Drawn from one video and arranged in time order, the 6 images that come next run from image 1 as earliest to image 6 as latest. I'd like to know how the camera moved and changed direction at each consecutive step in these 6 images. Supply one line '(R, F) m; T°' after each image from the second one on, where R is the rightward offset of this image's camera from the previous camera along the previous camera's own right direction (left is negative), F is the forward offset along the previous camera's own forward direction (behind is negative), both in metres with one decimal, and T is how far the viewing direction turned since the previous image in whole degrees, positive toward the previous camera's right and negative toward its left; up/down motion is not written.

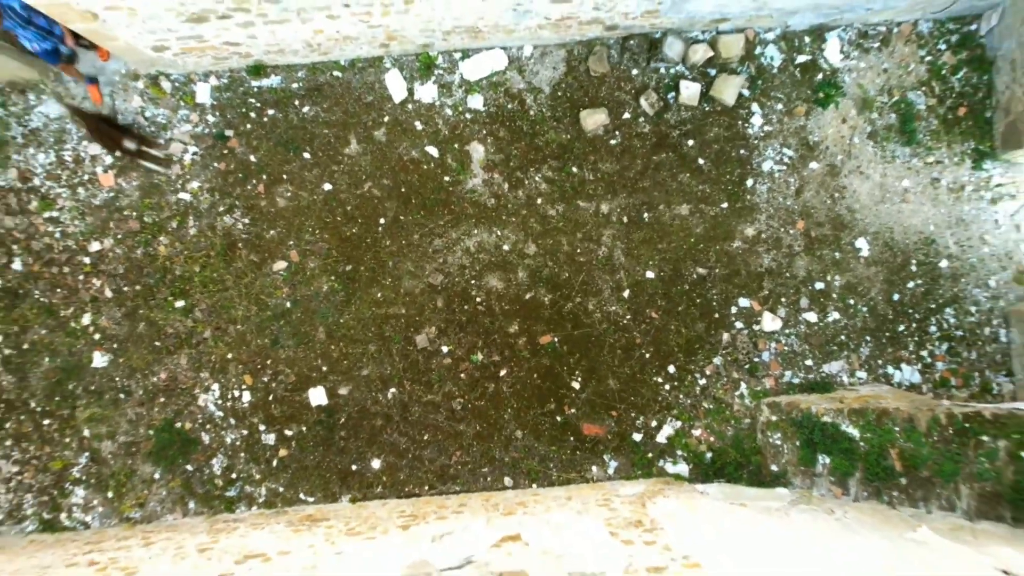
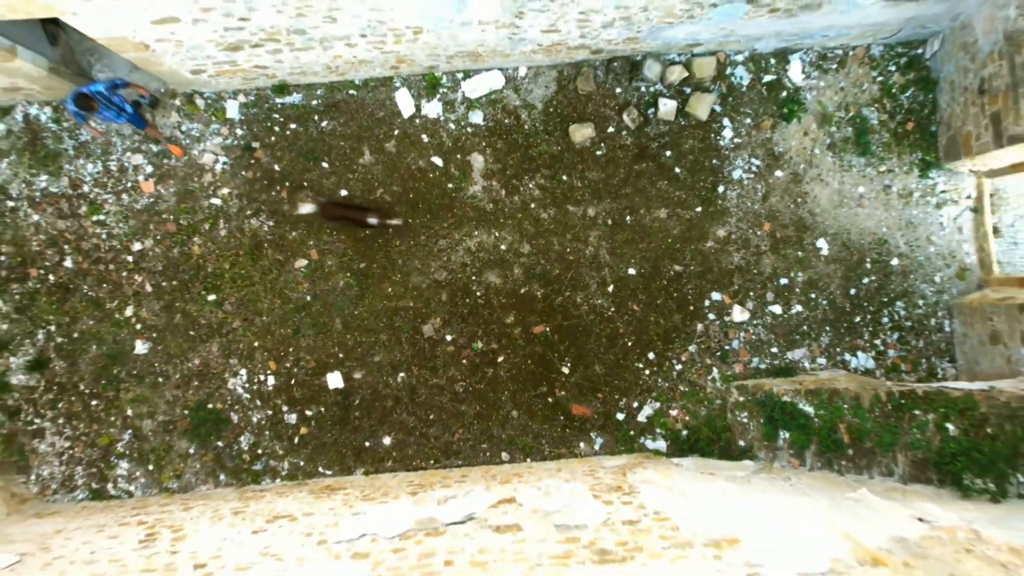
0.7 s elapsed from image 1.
(0.0, -0.3) m; 0°
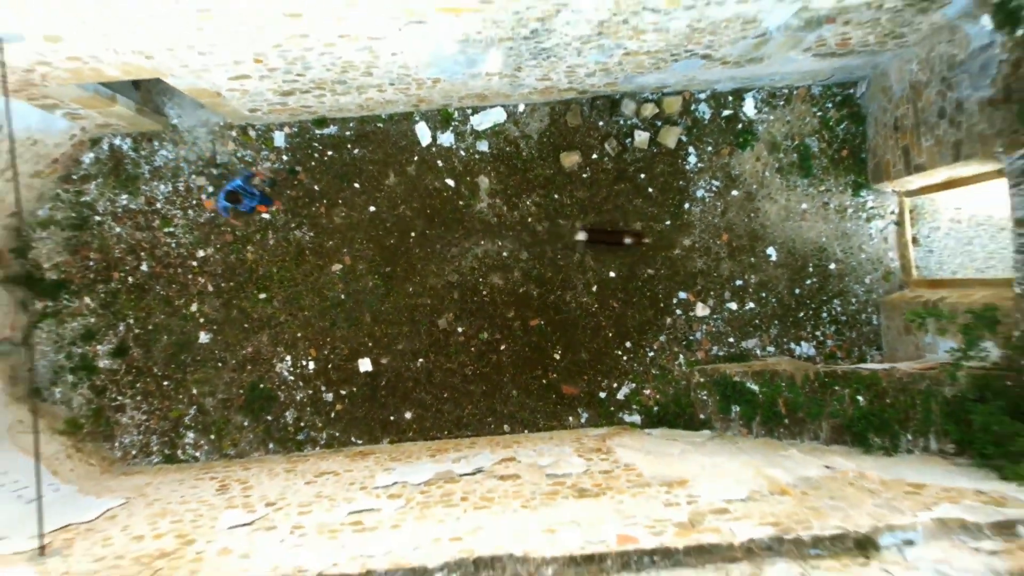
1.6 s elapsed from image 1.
(0.0, -0.6) m; 0°
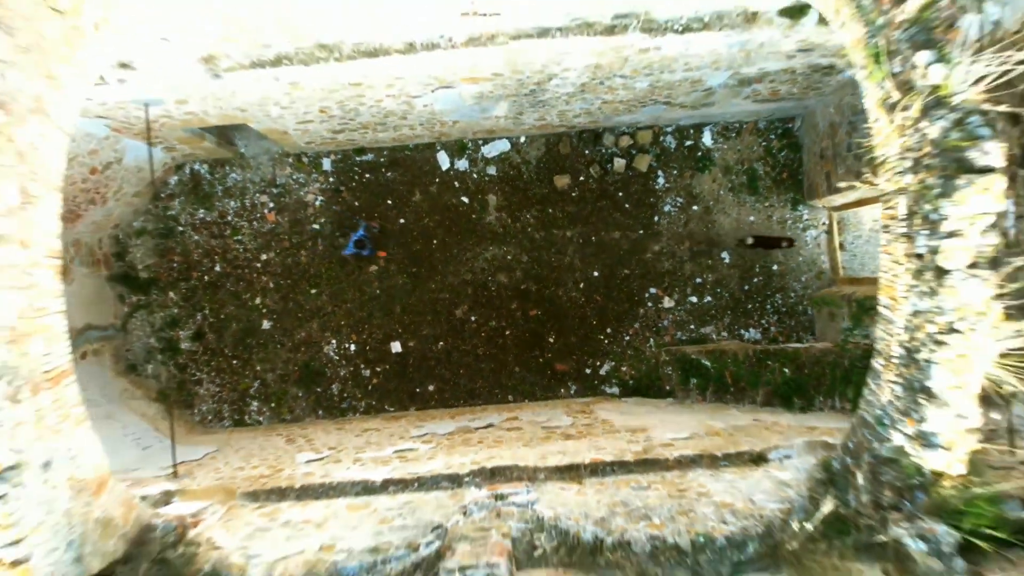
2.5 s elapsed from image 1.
(0.0, -0.9) m; 0°
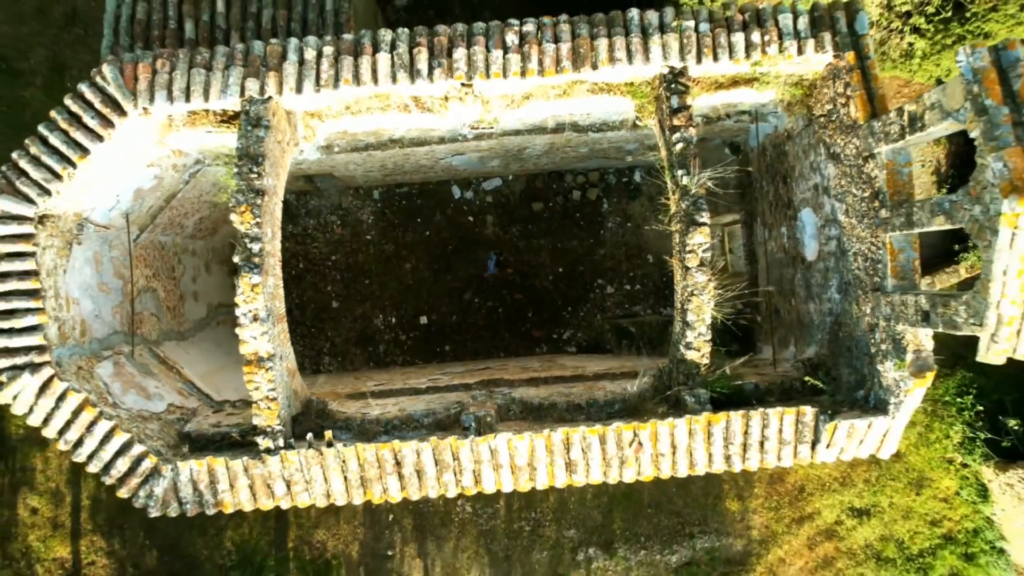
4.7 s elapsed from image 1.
(+0.1, -2.1) m; 0°
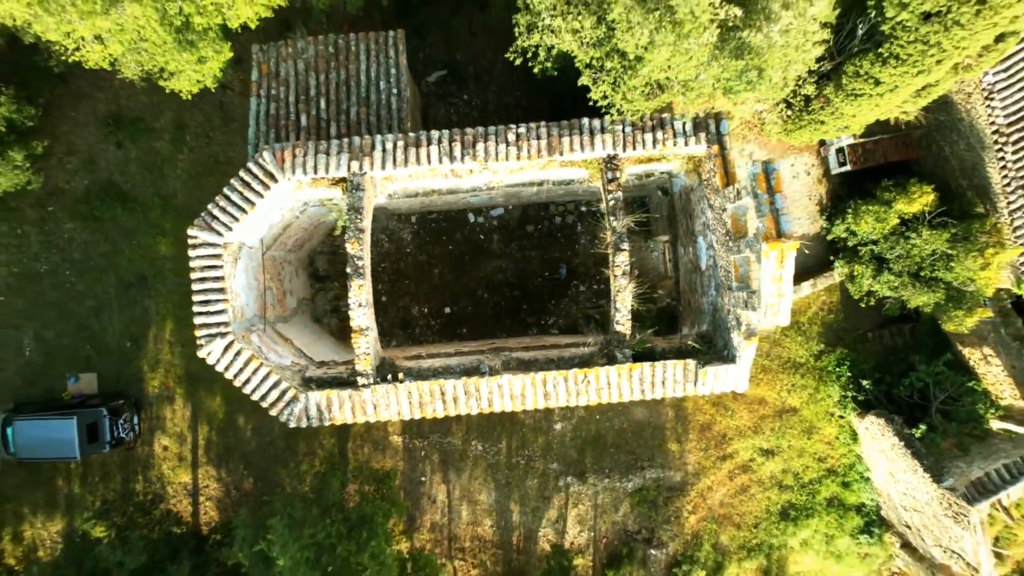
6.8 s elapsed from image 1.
(0.0, -2.5) m; 0°
